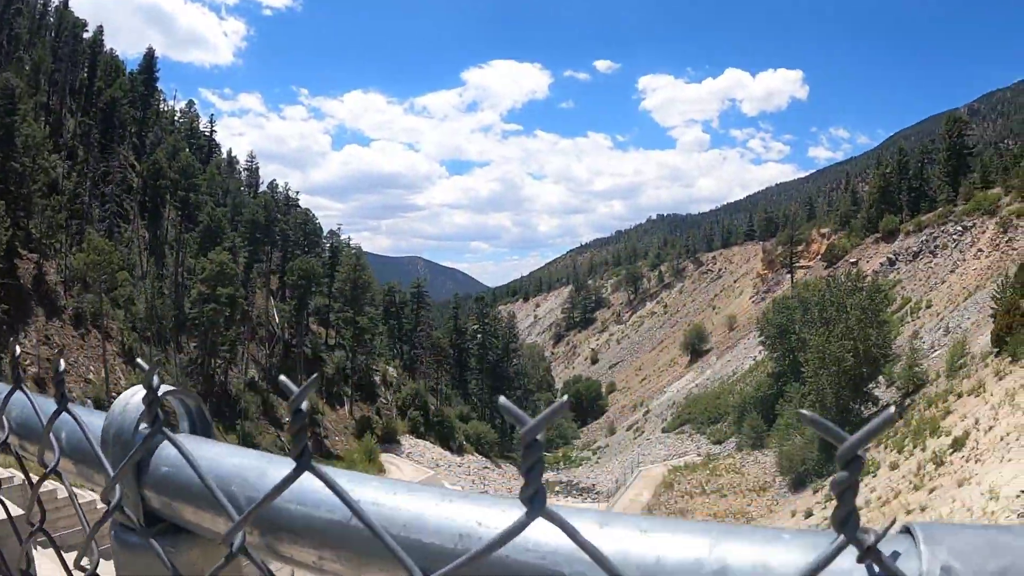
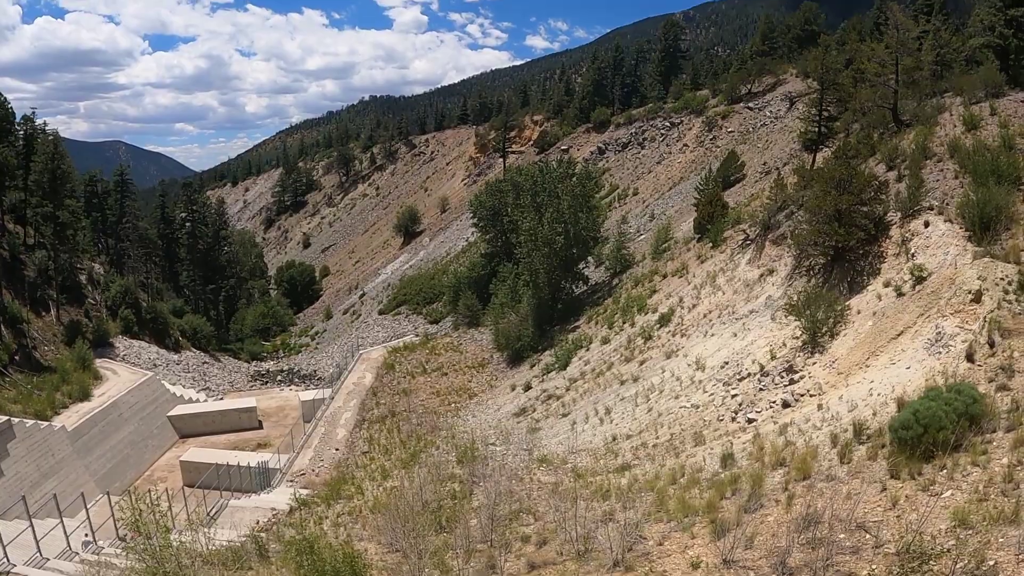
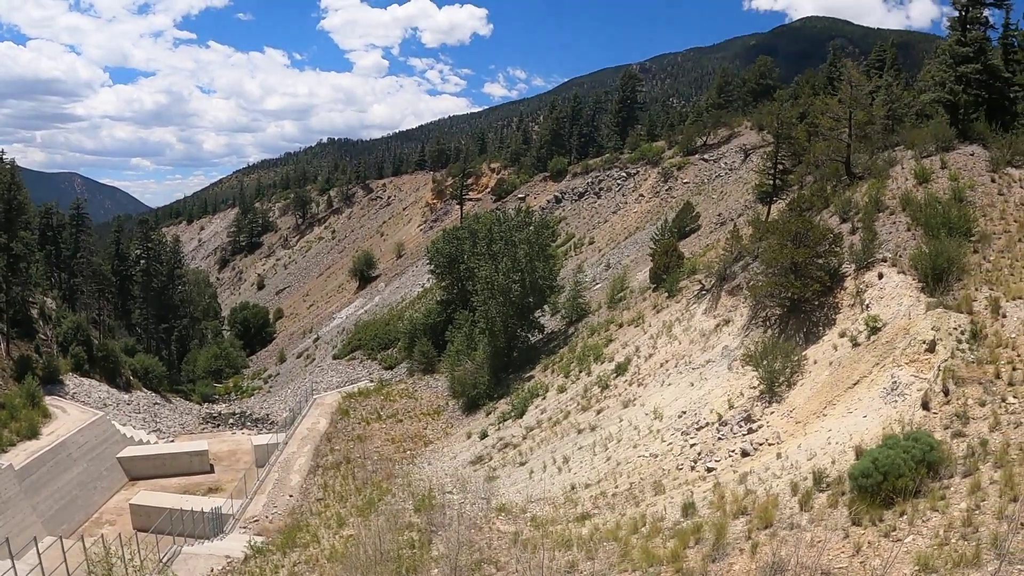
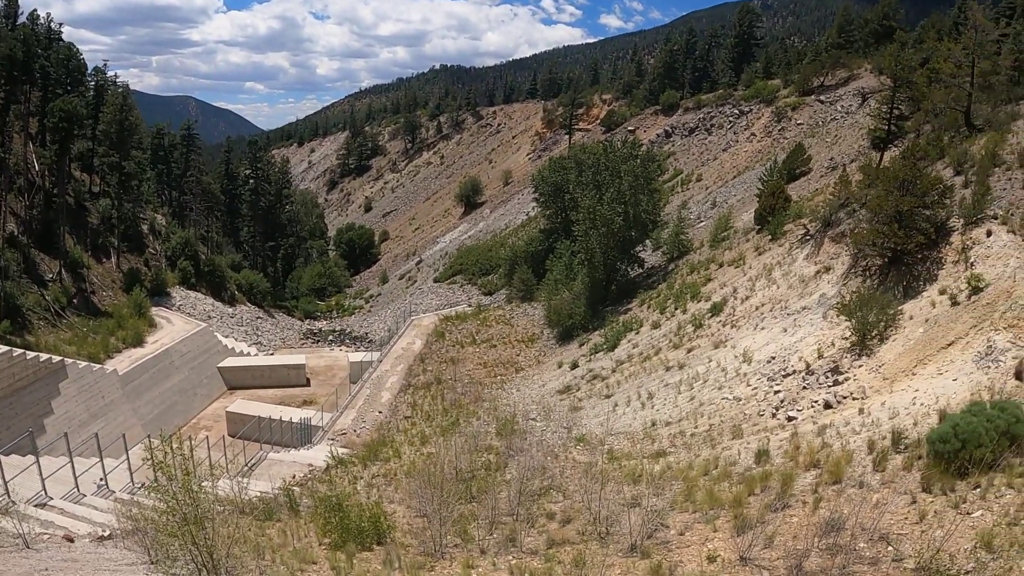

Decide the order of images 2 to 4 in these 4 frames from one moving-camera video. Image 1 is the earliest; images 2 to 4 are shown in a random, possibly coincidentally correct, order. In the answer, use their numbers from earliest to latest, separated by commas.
4, 2, 3
